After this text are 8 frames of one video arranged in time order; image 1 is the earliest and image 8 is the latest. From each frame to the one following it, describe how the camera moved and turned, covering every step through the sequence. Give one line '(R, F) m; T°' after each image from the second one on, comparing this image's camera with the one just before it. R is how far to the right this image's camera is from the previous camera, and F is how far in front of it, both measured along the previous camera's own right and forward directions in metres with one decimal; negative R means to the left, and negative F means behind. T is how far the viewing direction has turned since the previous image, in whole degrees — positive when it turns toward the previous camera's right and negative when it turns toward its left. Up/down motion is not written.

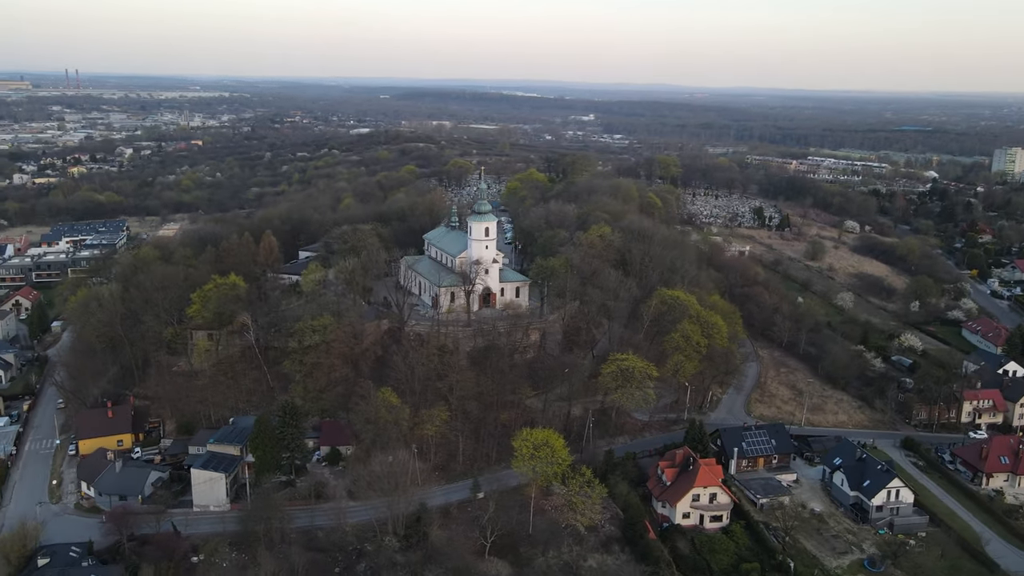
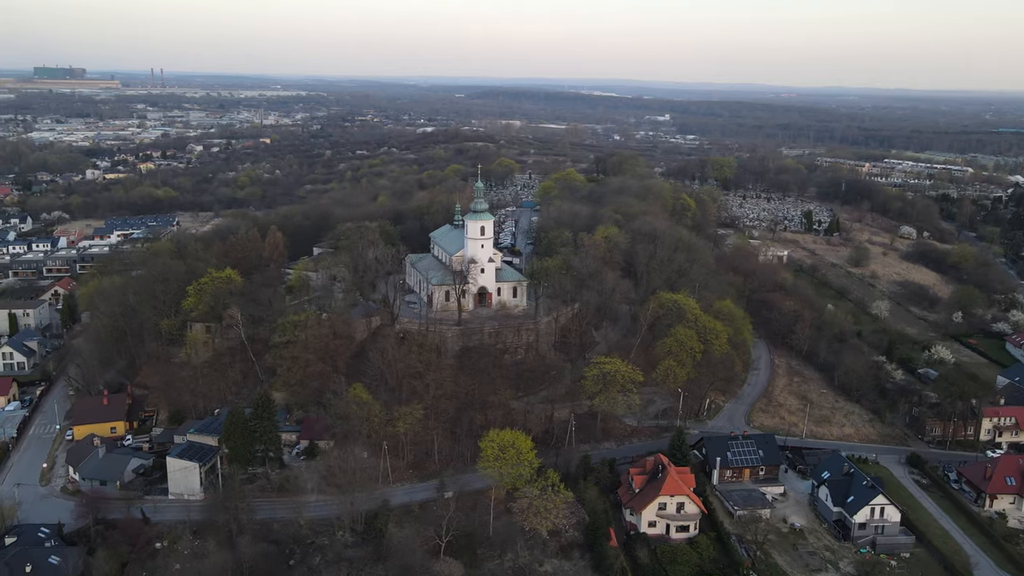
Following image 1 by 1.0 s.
(+4.0, +0.3) m; -5°
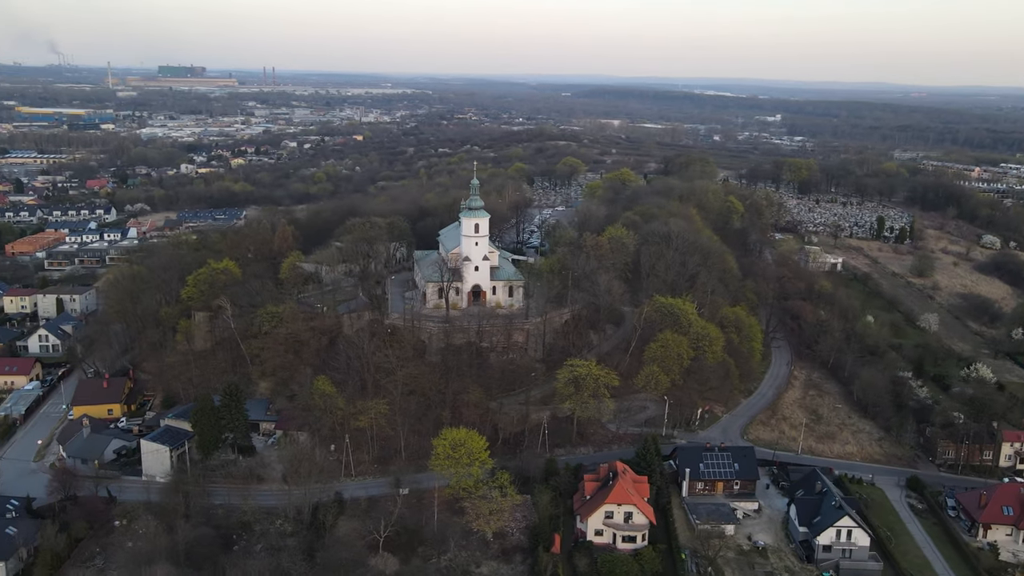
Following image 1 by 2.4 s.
(+5.7, +0.5) m; -7°
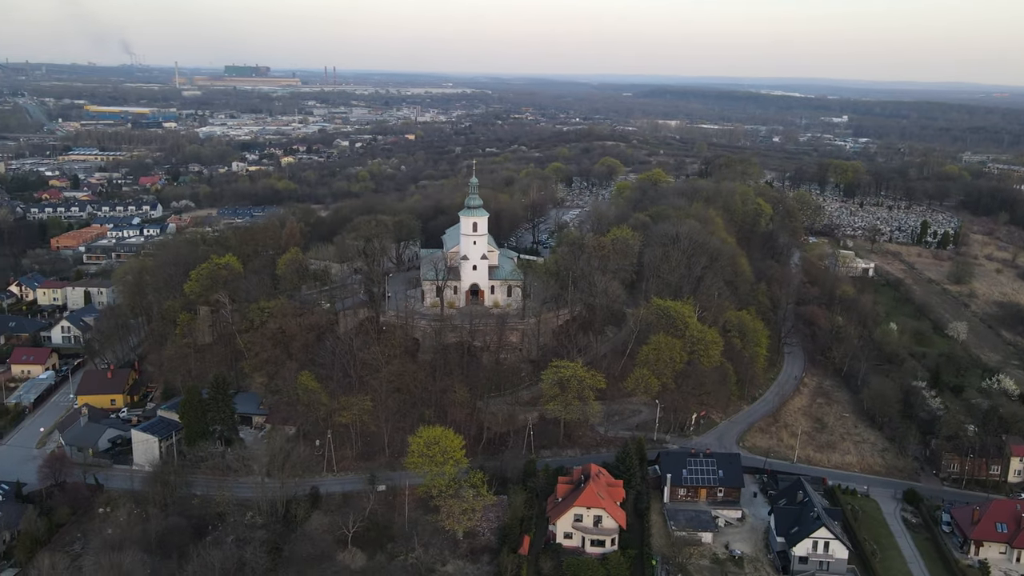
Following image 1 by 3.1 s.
(+3.2, +0.2) m; -4°
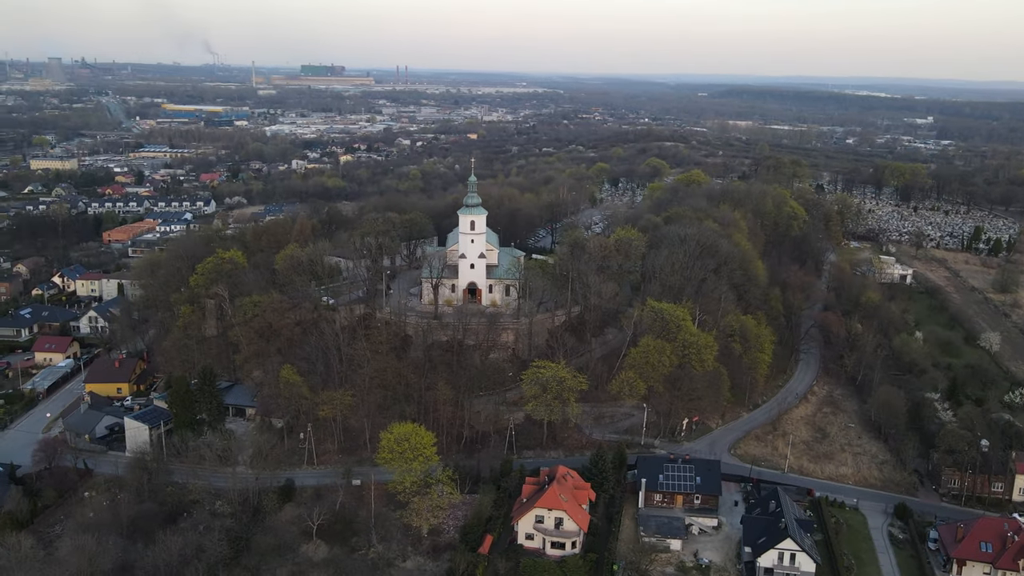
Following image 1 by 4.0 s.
(+3.9, +0.1) m; -5°
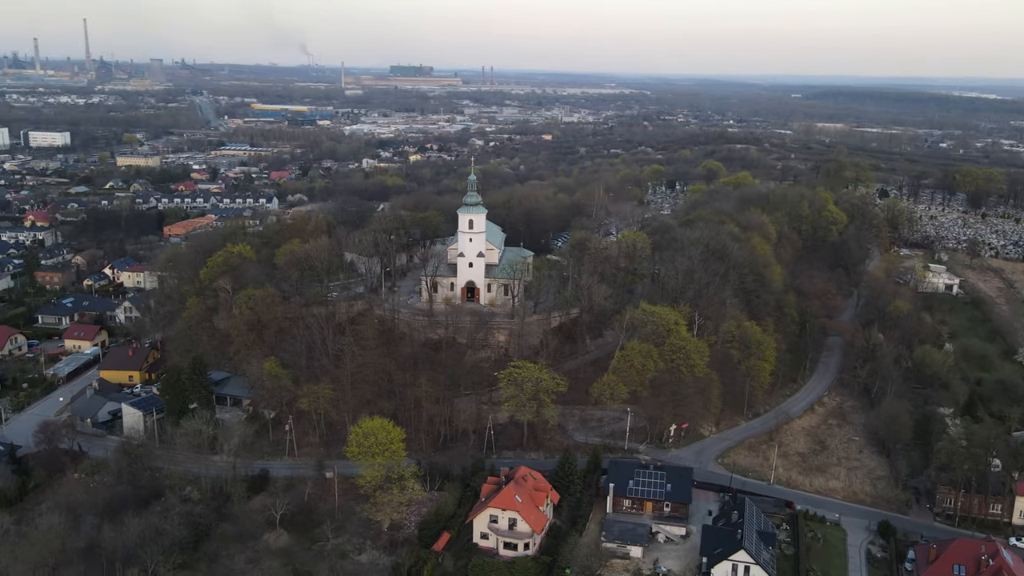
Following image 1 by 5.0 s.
(+4.6, +0.2) m; -6°
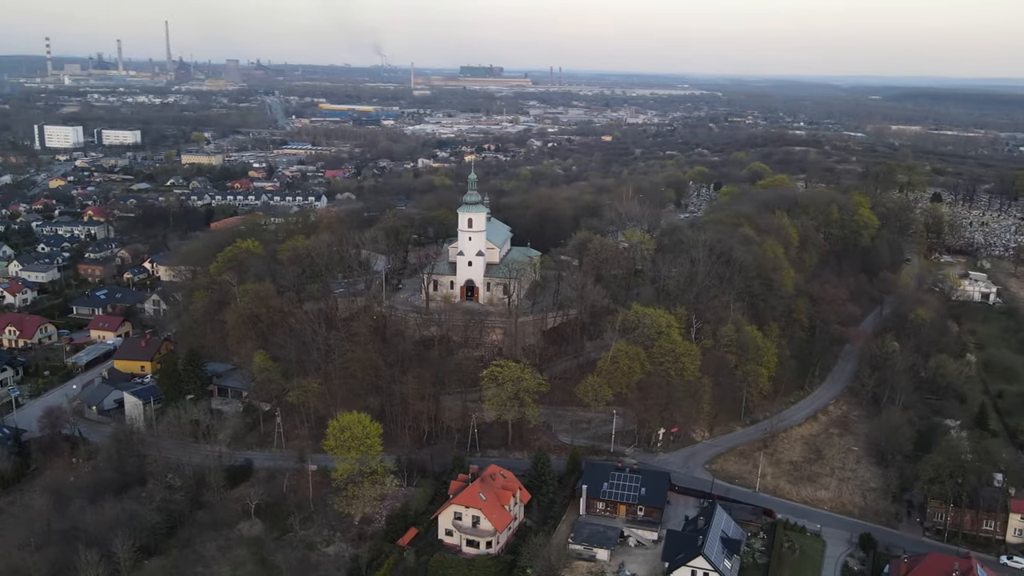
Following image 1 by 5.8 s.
(+3.7, 0.0) m; -5°
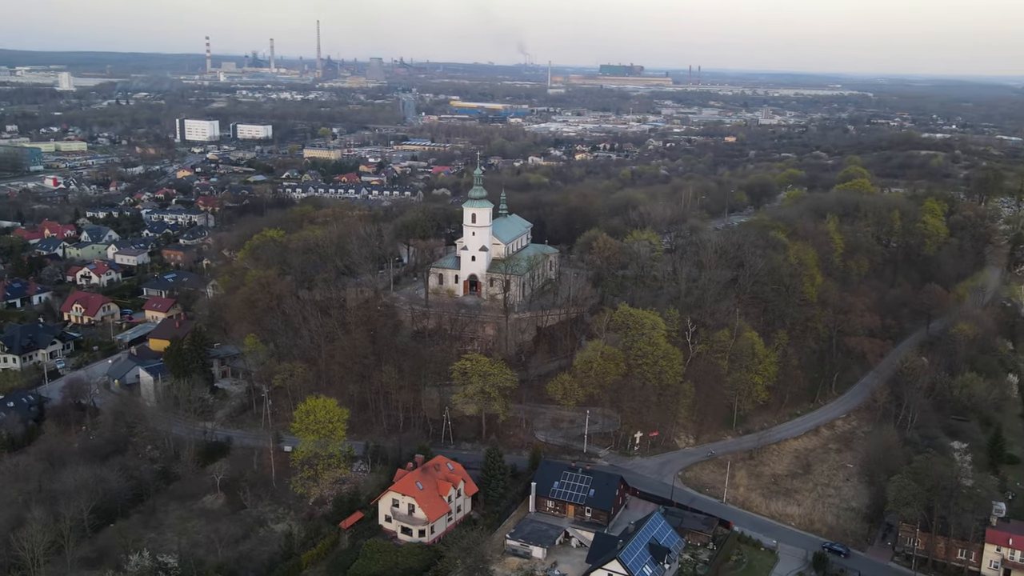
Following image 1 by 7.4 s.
(+7.2, +0.3) m; -9°
